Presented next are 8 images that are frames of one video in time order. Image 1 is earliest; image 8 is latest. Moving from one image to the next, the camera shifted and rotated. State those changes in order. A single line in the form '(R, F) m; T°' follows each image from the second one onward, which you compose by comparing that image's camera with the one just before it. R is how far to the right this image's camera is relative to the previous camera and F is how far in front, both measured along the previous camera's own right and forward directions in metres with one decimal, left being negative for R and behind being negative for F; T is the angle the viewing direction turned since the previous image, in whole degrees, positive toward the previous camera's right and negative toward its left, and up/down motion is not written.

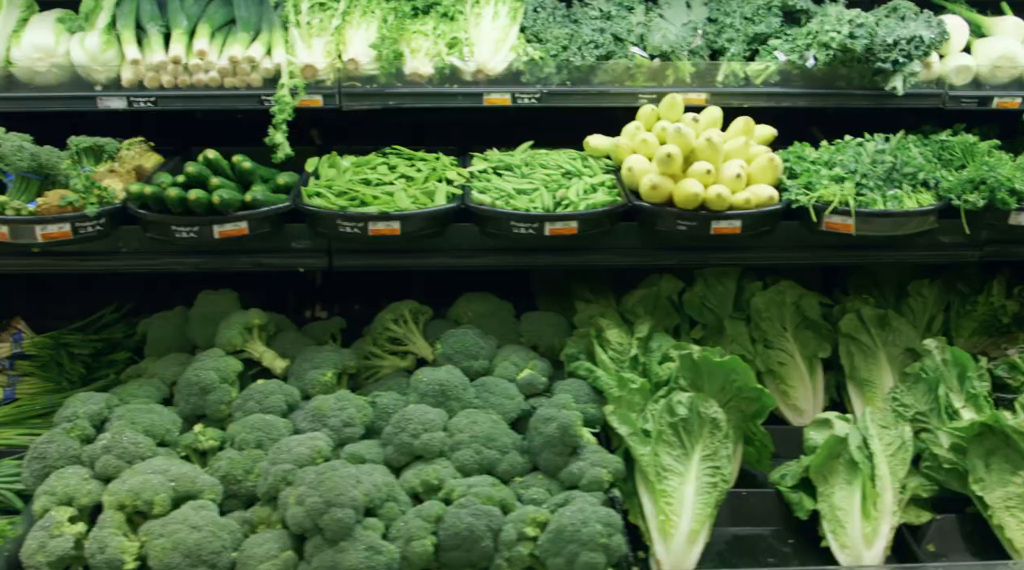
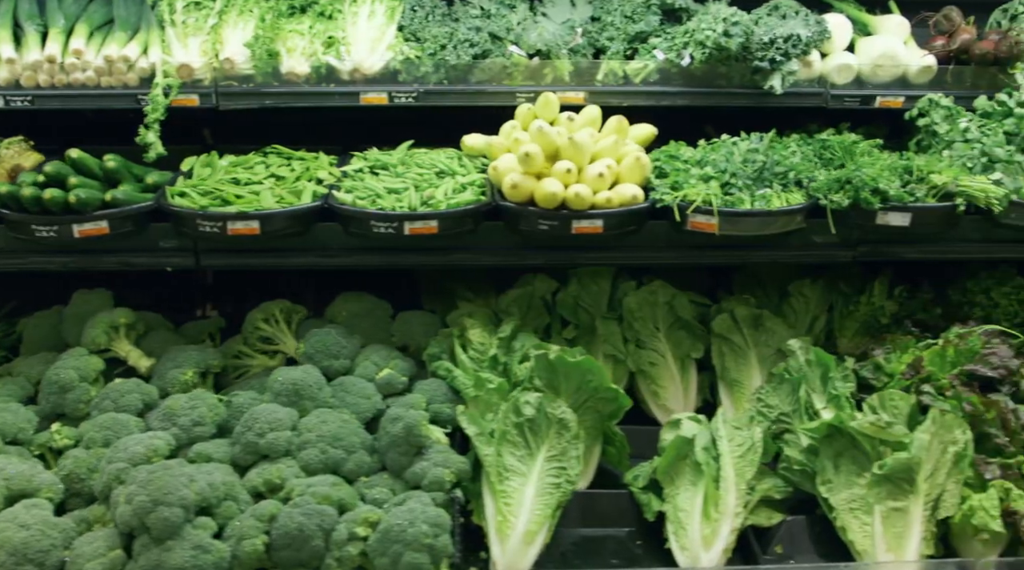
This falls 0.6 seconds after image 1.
(+0.4, 0.0) m; -1°
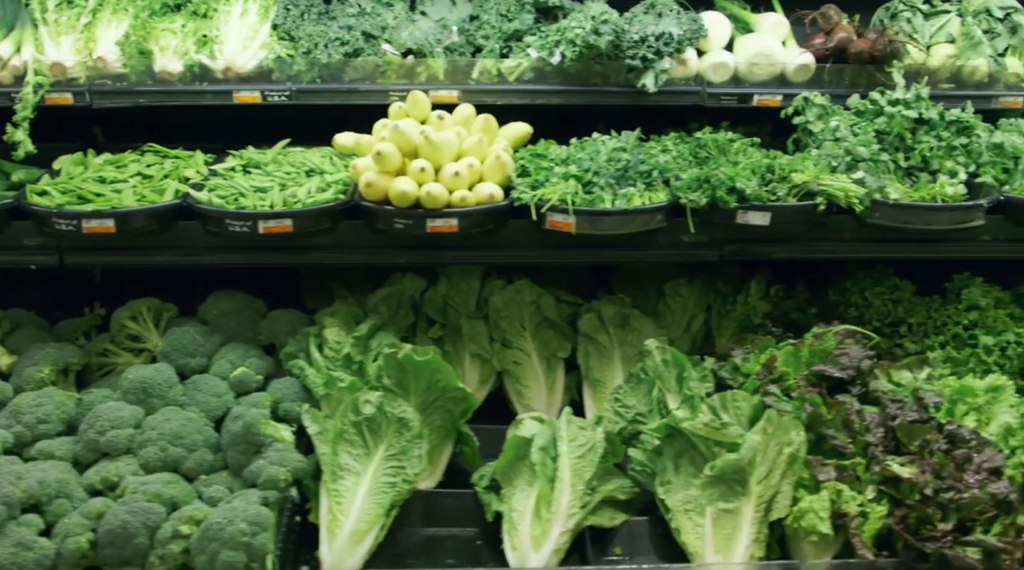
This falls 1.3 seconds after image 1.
(+0.4, 0.0) m; -1°
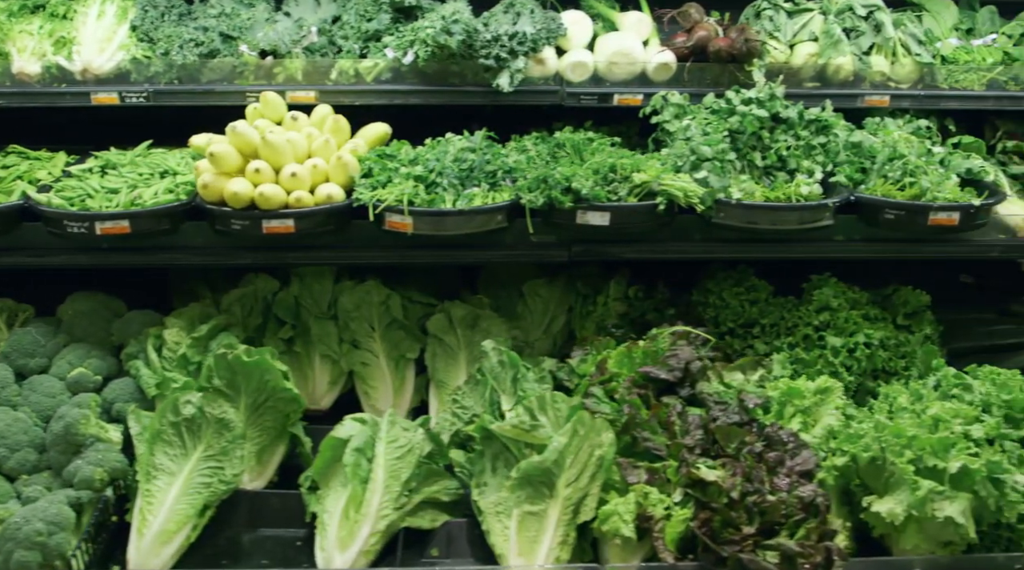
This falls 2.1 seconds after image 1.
(+0.5, 0.0) m; -1°
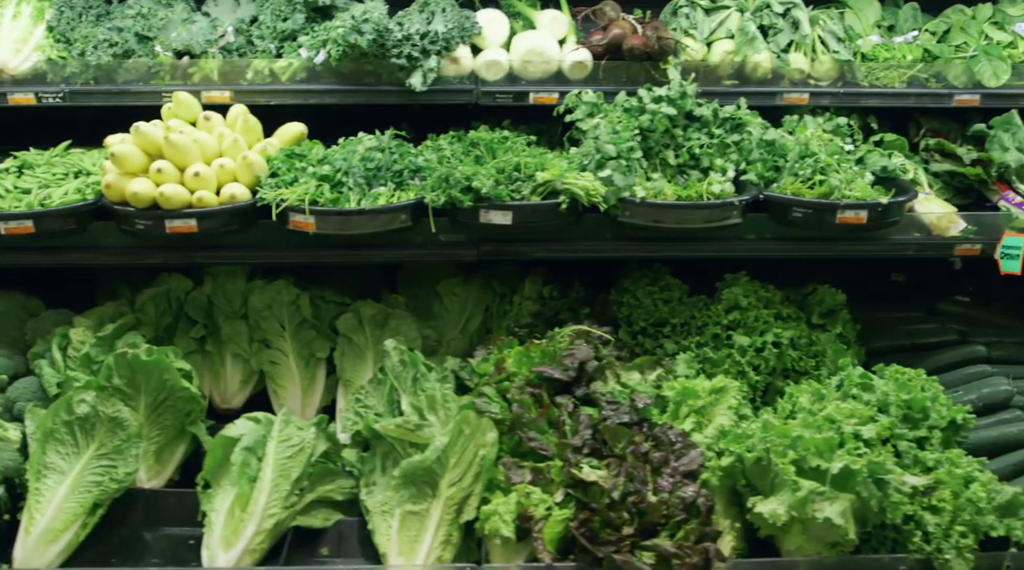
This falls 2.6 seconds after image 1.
(+0.3, 0.0) m; -1°
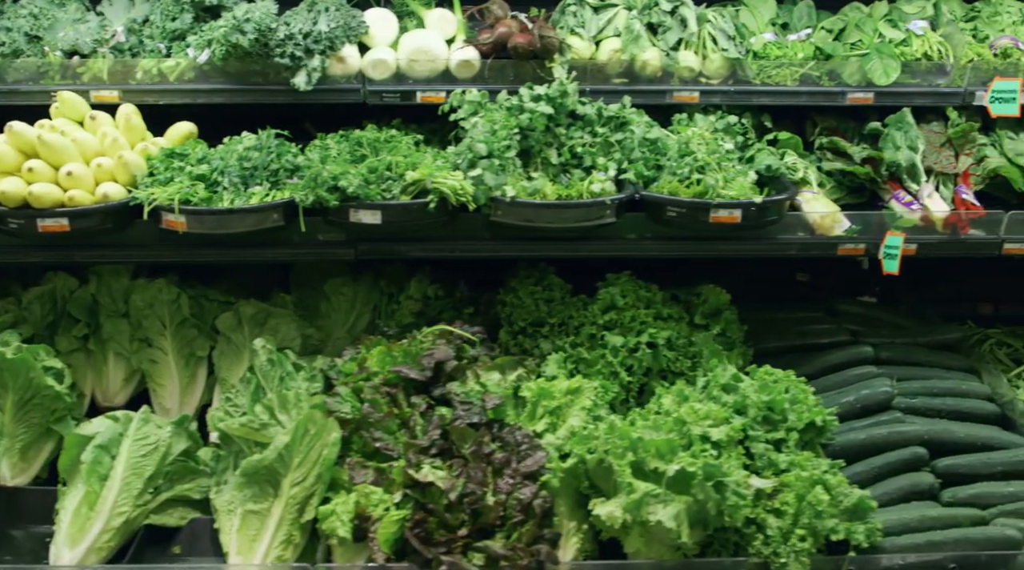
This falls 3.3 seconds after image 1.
(+0.4, 0.0) m; -1°
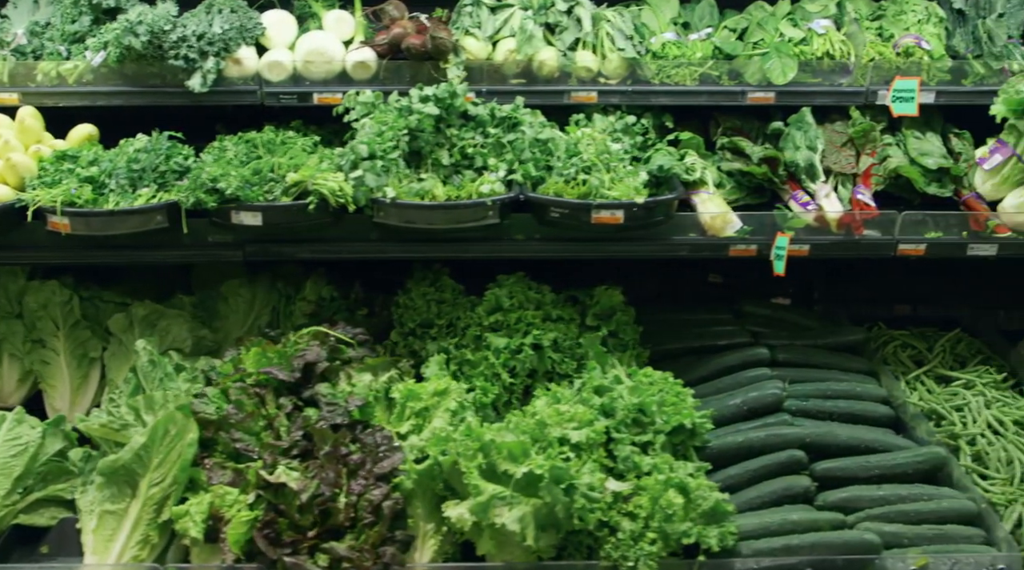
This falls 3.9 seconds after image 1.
(+0.4, 0.0) m; -1°
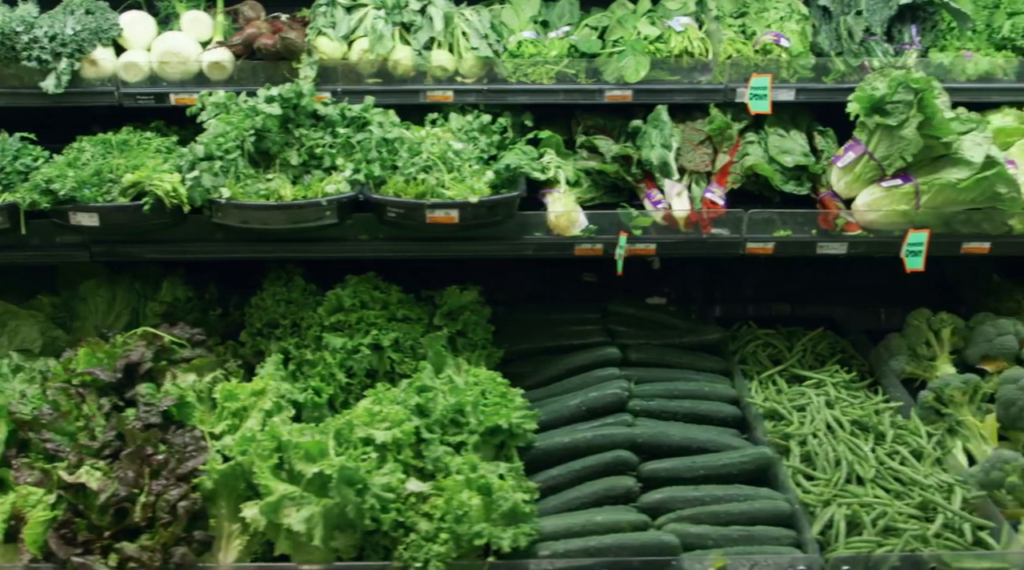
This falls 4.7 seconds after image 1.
(+0.5, 0.0) m; -1°
